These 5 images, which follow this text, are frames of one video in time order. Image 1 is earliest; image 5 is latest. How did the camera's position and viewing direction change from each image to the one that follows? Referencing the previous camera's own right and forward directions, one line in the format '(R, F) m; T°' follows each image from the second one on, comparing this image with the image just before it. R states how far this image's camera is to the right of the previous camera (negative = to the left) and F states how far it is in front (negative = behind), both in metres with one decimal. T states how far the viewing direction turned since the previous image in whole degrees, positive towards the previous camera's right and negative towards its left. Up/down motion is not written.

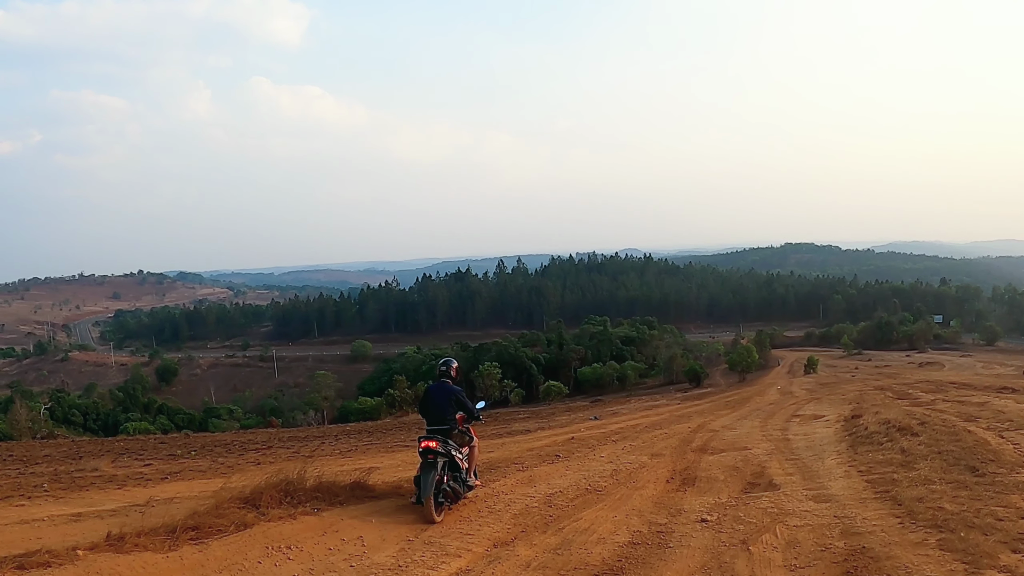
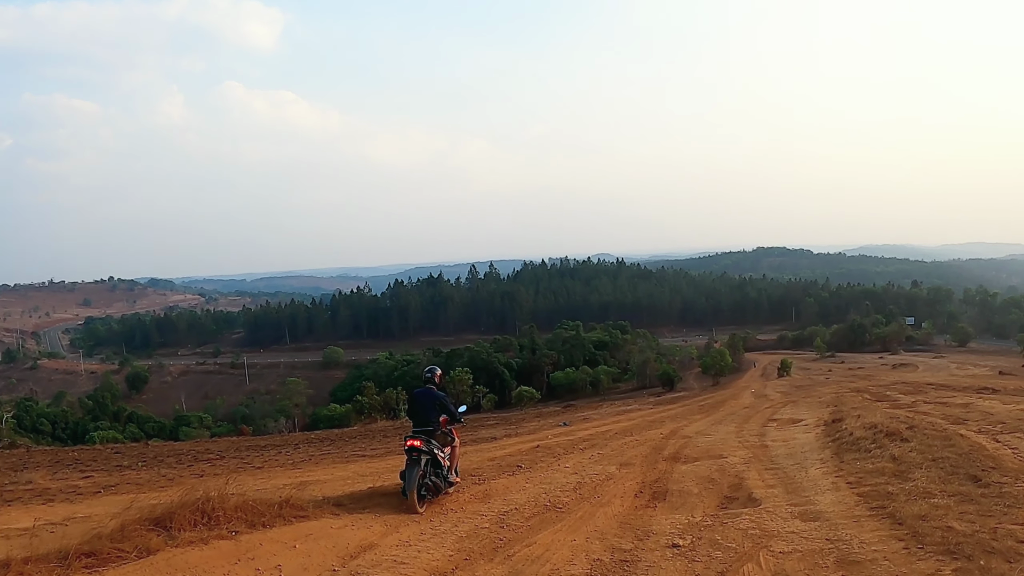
(+0.2, +0.5) m; +2°
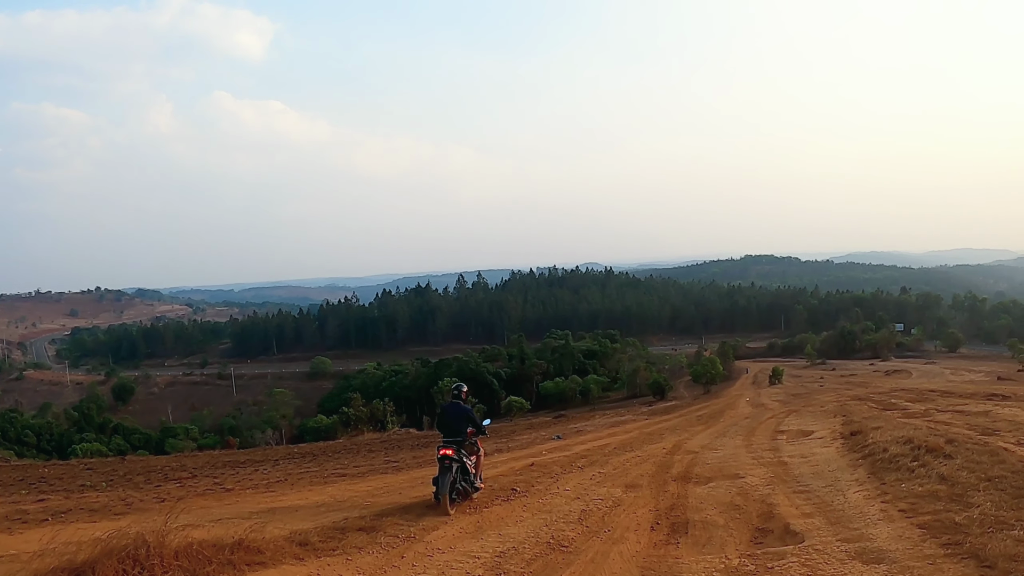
(0.0, +0.6) m; +1°
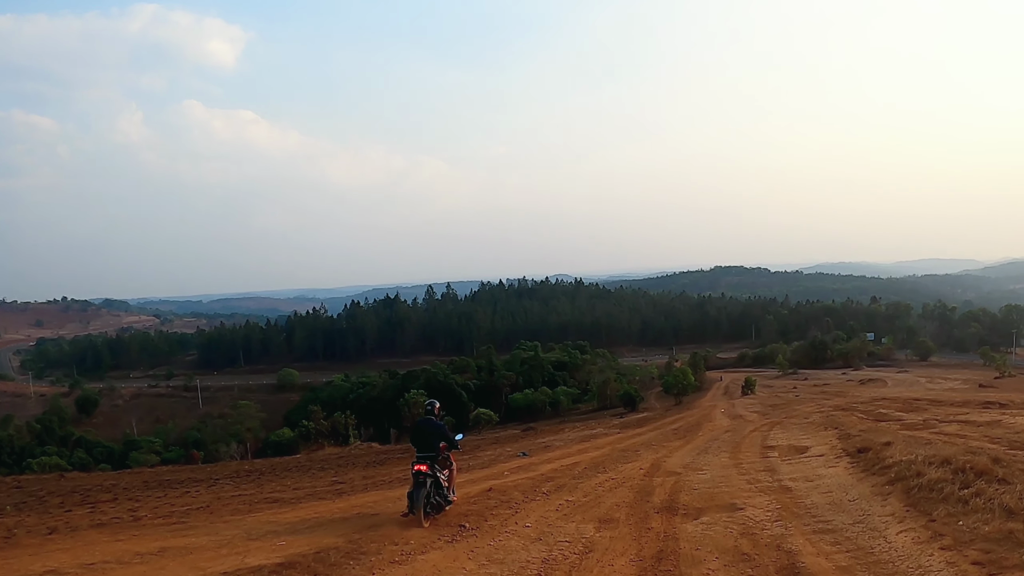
(+0.2, +1.0) m; +2°
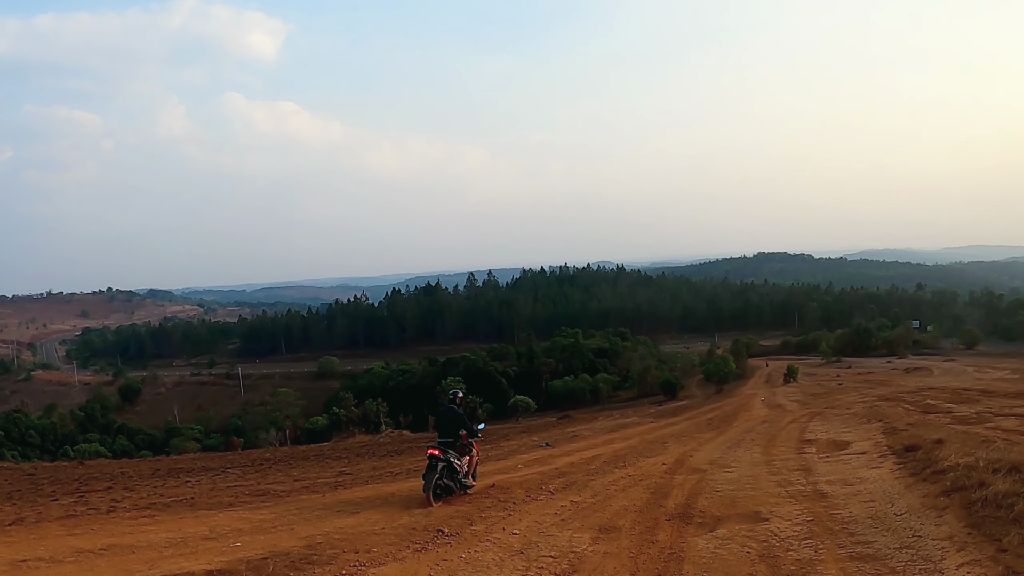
(+0.3, +0.6) m; -3°
